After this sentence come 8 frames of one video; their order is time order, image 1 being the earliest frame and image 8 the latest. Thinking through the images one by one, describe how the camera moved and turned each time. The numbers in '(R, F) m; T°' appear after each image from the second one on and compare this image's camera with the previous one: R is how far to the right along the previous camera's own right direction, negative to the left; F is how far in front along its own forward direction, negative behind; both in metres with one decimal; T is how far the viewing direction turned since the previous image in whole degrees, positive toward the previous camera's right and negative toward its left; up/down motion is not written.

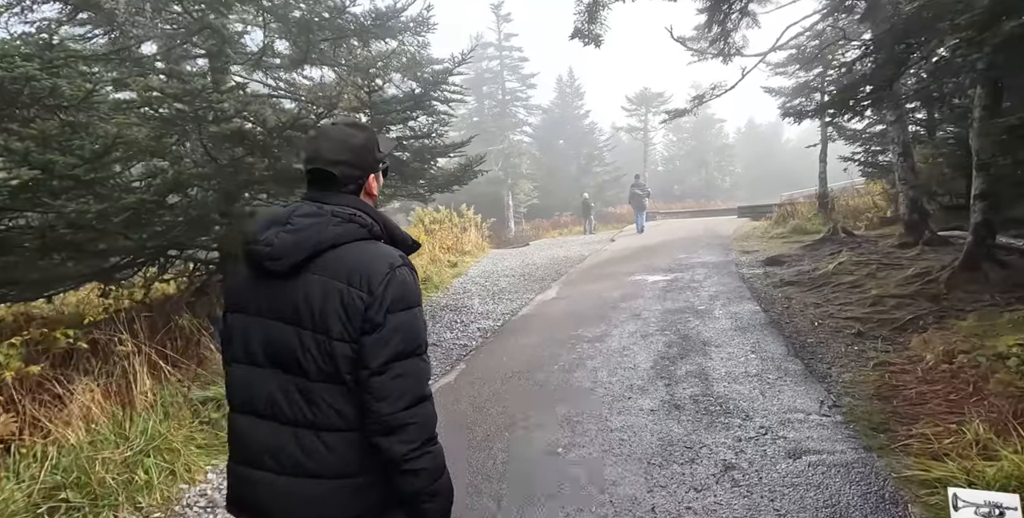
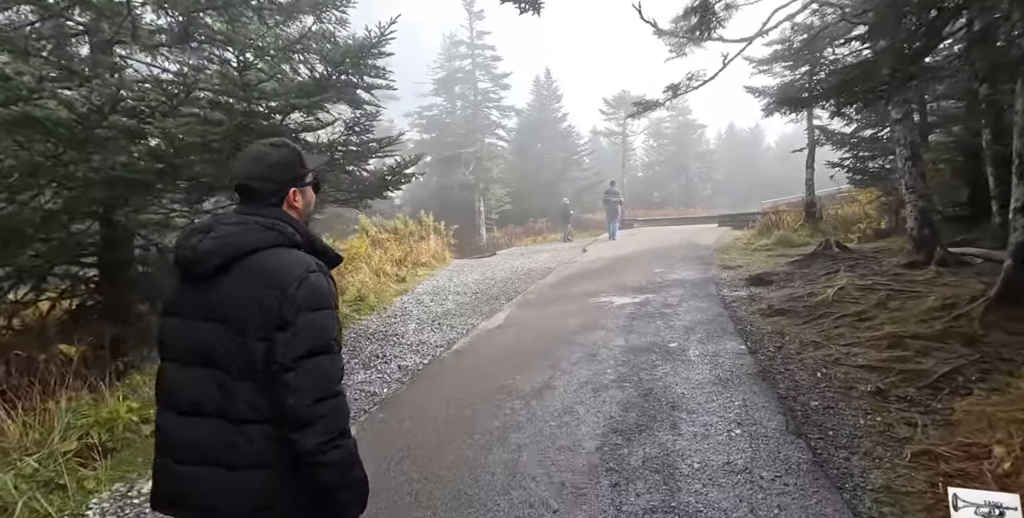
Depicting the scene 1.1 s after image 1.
(+0.6, +1.4) m; +2°
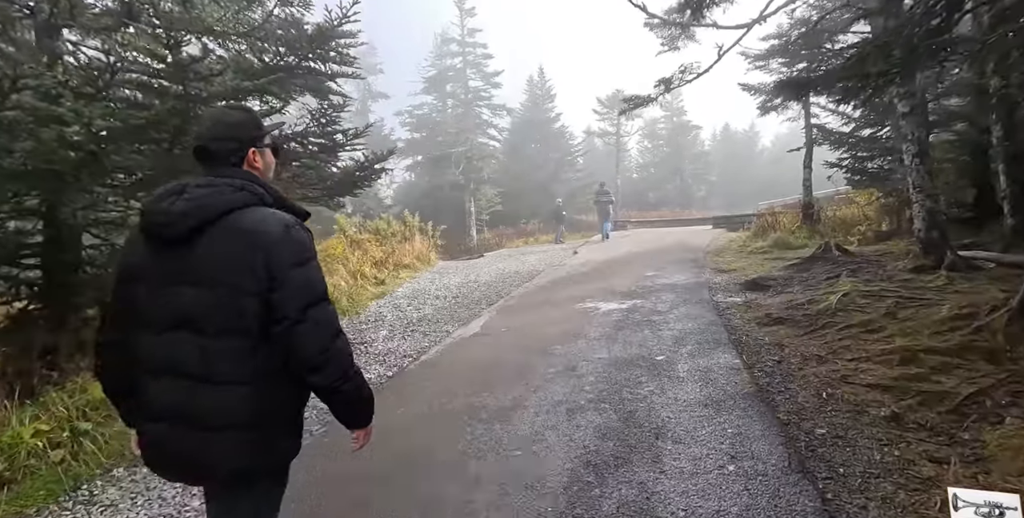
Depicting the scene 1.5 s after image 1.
(+0.2, +0.5) m; 0°
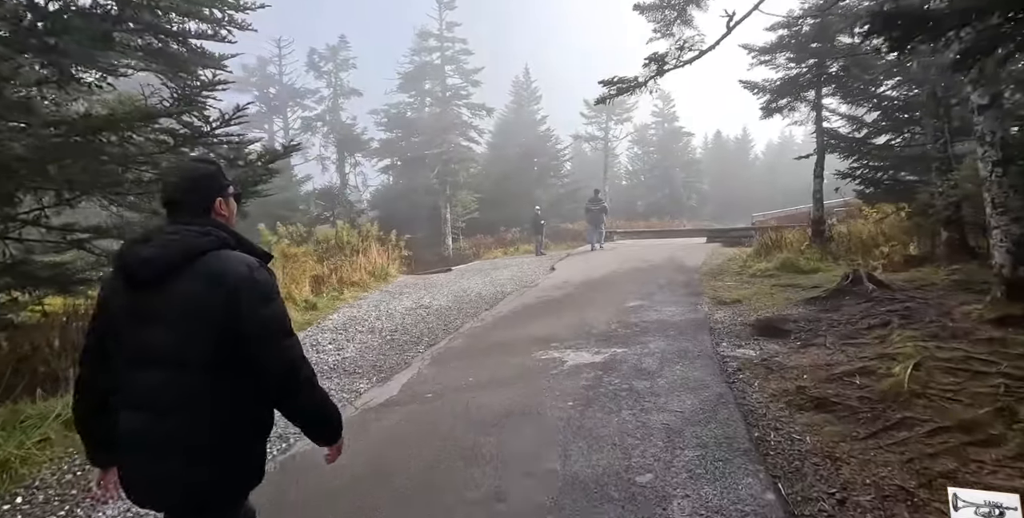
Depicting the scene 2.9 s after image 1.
(+0.5, +1.9) m; +1°
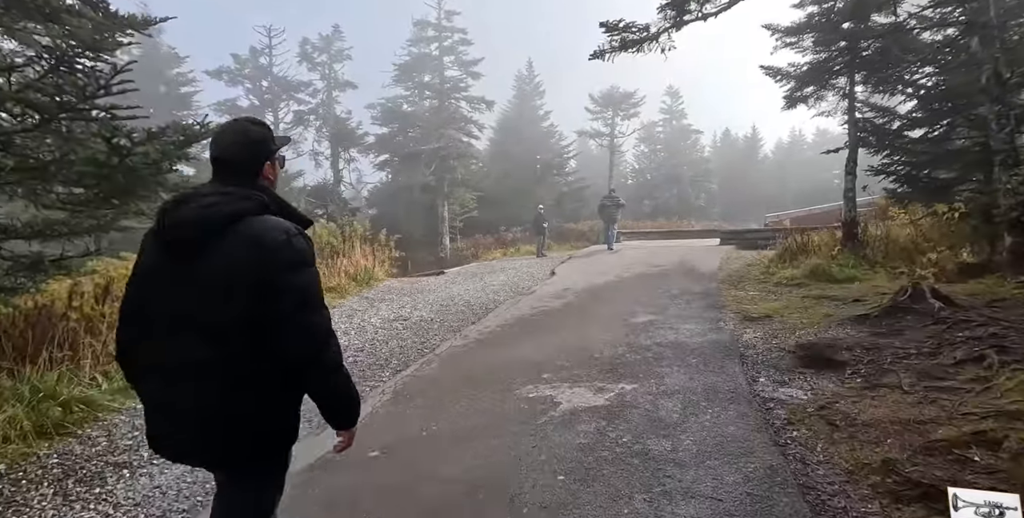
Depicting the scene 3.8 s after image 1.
(+0.2, +1.2) m; -1°
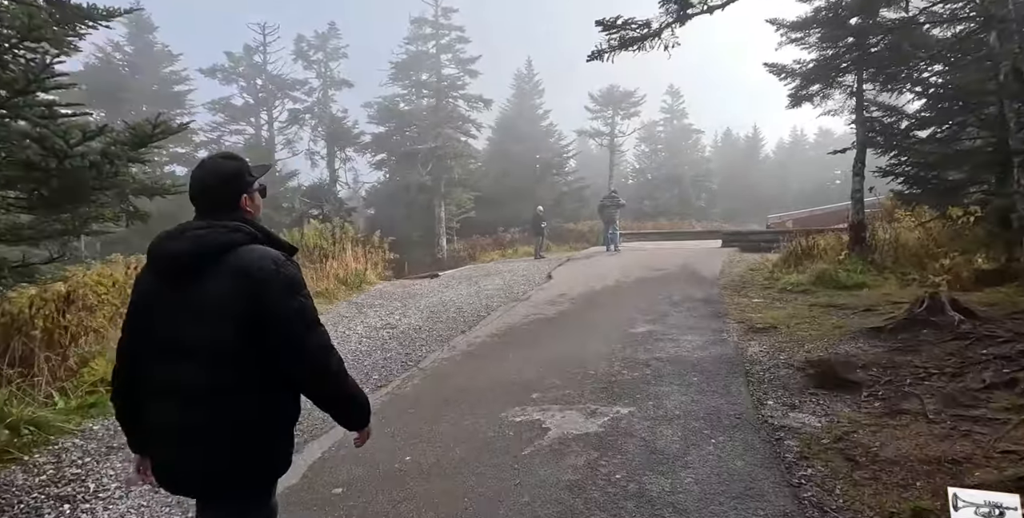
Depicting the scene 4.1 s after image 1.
(+0.1, +0.4) m; 0°
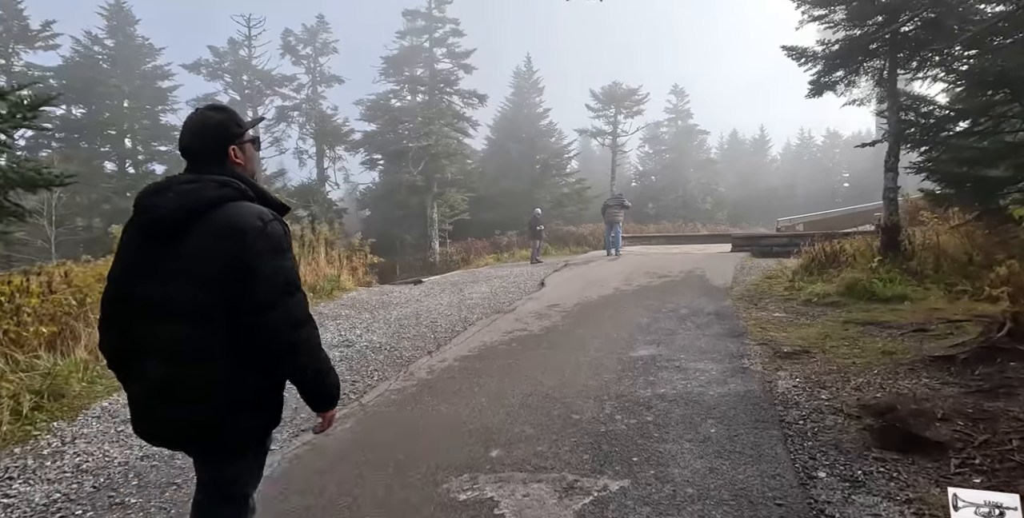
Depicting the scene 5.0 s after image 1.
(+0.3, +1.2) m; 0°
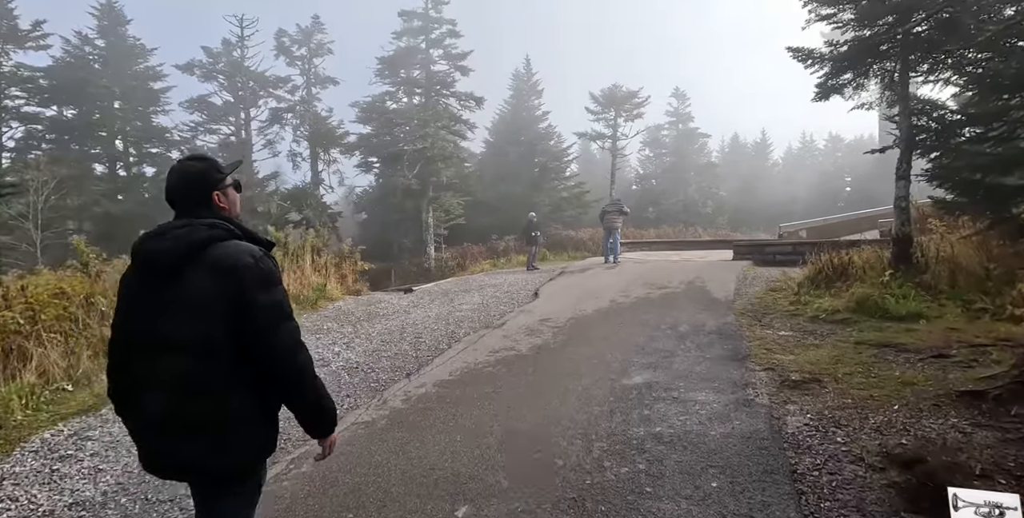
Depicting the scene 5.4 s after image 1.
(+0.2, +0.4) m; 0°
